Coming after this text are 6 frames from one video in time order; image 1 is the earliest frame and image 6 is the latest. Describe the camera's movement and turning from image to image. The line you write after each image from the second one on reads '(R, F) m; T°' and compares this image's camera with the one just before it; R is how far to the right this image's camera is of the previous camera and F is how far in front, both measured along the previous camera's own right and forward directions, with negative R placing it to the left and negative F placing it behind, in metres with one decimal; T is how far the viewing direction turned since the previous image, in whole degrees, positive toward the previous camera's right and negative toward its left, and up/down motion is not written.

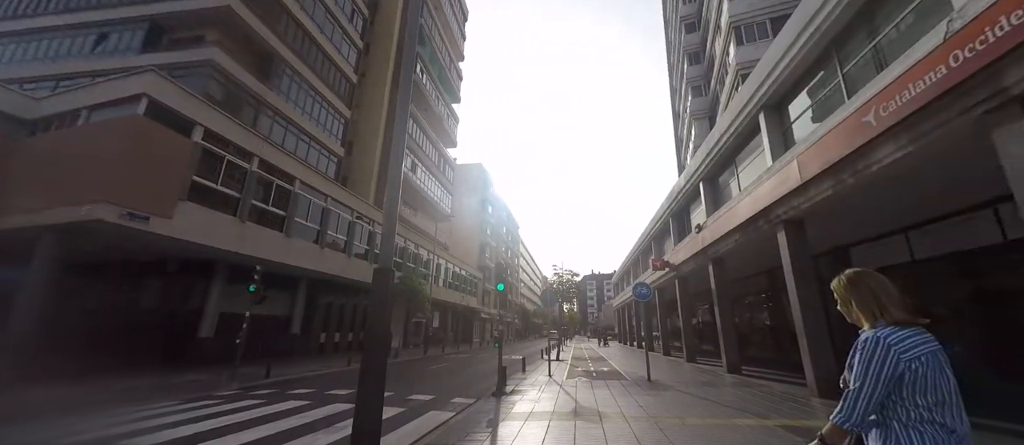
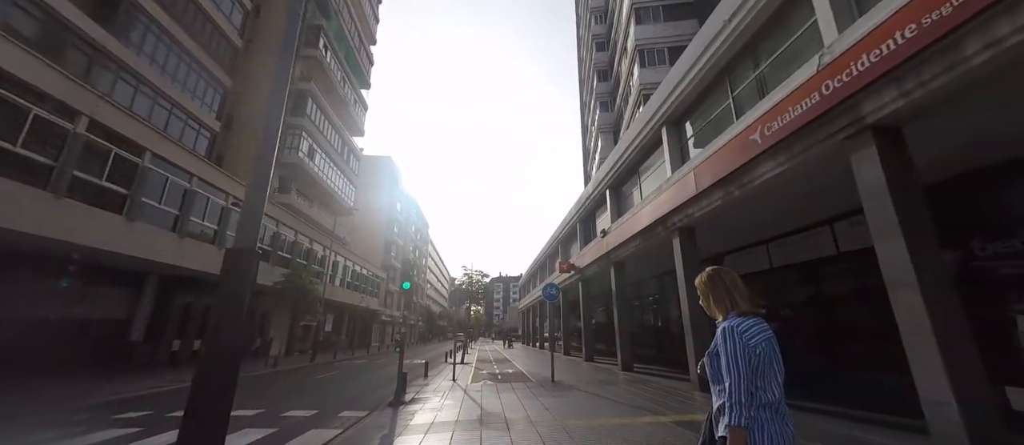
(0.0, +0.5) m; +14°
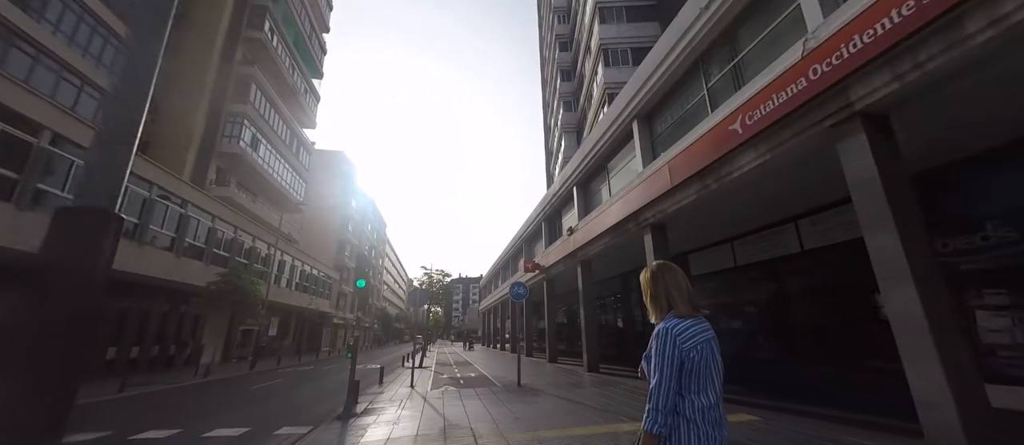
(-0.2, +0.6) m; +6°
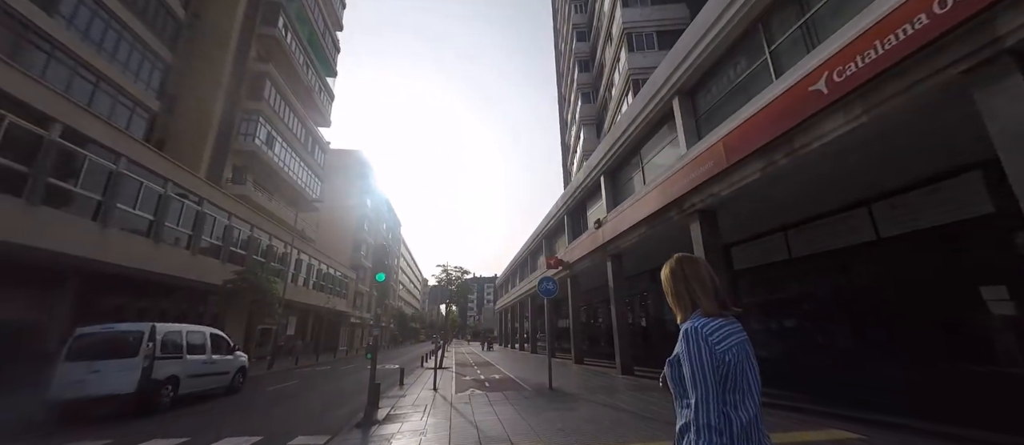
(-0.4, +0.8) m; -2°
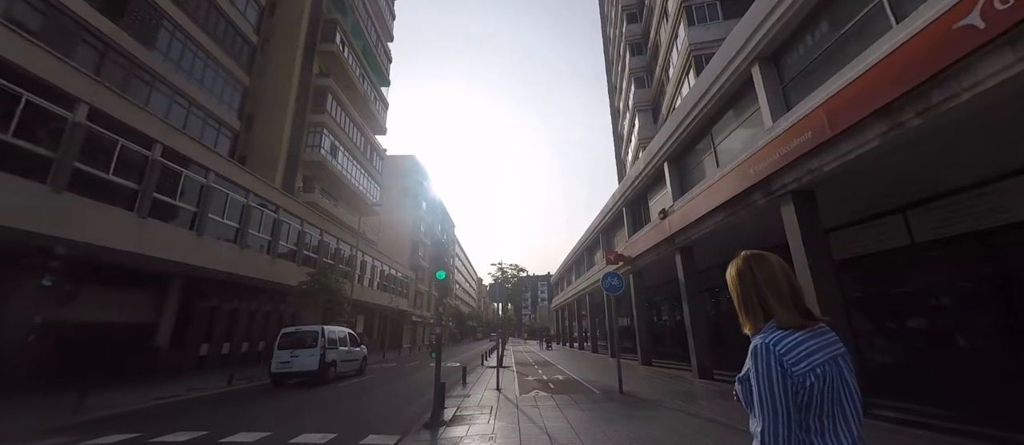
(-0.2, +0.4) m; -8°
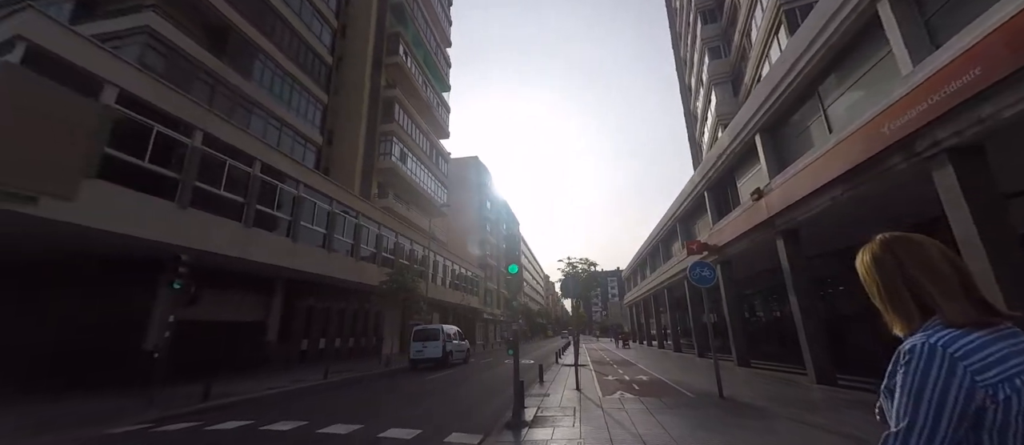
(-0.2, +0.4) m; -10°
